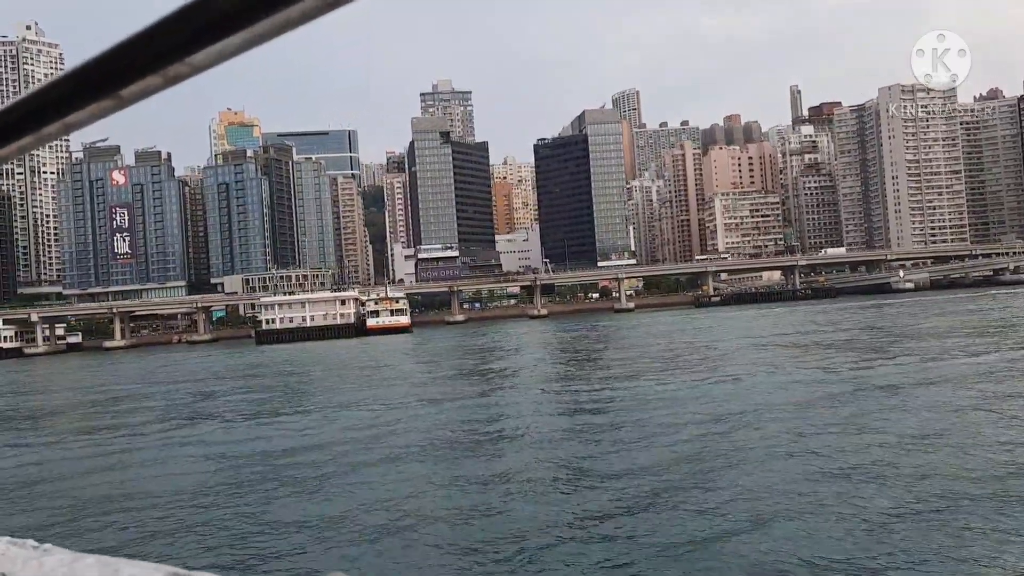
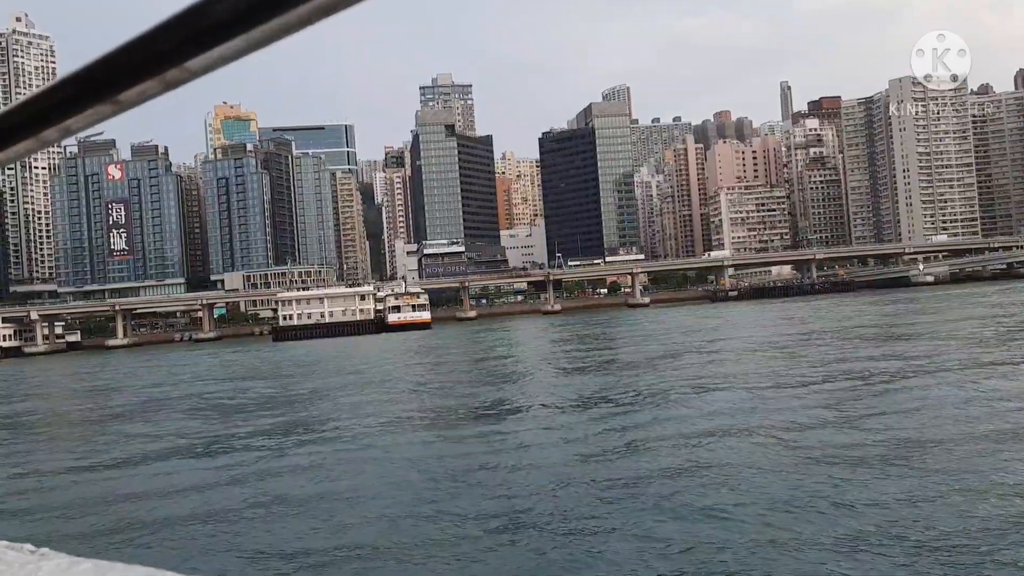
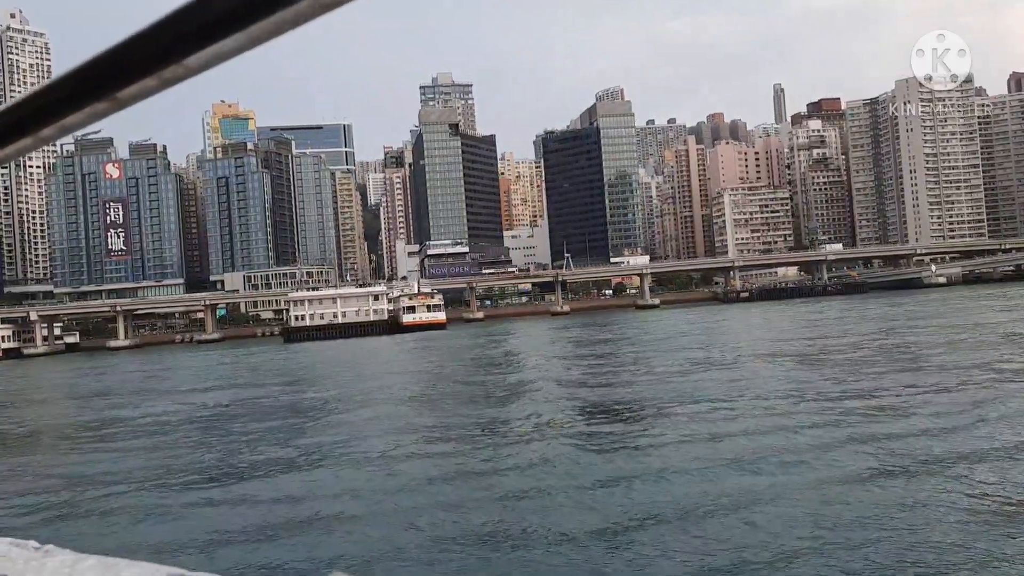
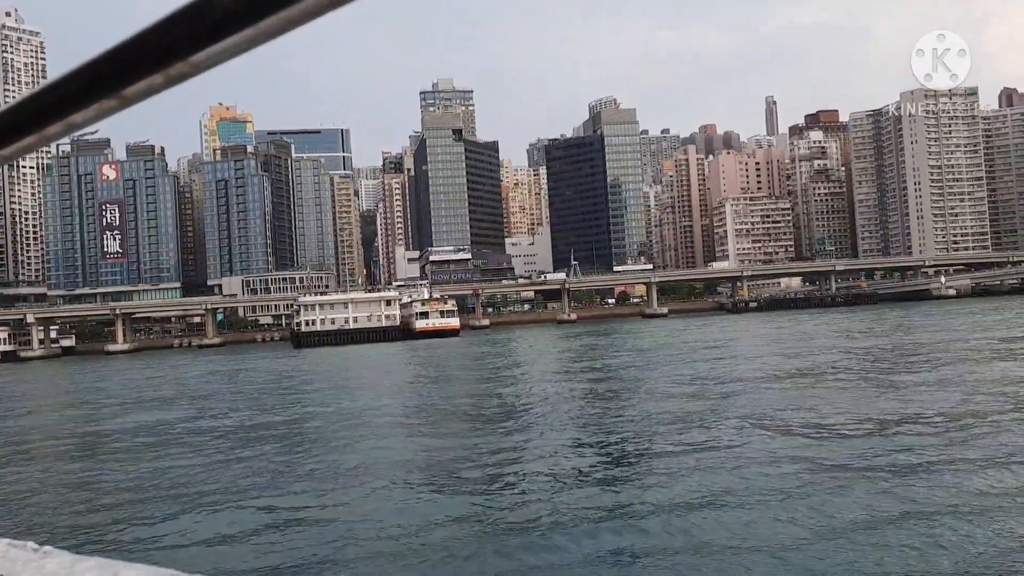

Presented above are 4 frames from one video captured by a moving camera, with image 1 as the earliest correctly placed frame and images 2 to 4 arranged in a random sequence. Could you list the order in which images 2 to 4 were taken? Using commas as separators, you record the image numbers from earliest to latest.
2, 3, 4
